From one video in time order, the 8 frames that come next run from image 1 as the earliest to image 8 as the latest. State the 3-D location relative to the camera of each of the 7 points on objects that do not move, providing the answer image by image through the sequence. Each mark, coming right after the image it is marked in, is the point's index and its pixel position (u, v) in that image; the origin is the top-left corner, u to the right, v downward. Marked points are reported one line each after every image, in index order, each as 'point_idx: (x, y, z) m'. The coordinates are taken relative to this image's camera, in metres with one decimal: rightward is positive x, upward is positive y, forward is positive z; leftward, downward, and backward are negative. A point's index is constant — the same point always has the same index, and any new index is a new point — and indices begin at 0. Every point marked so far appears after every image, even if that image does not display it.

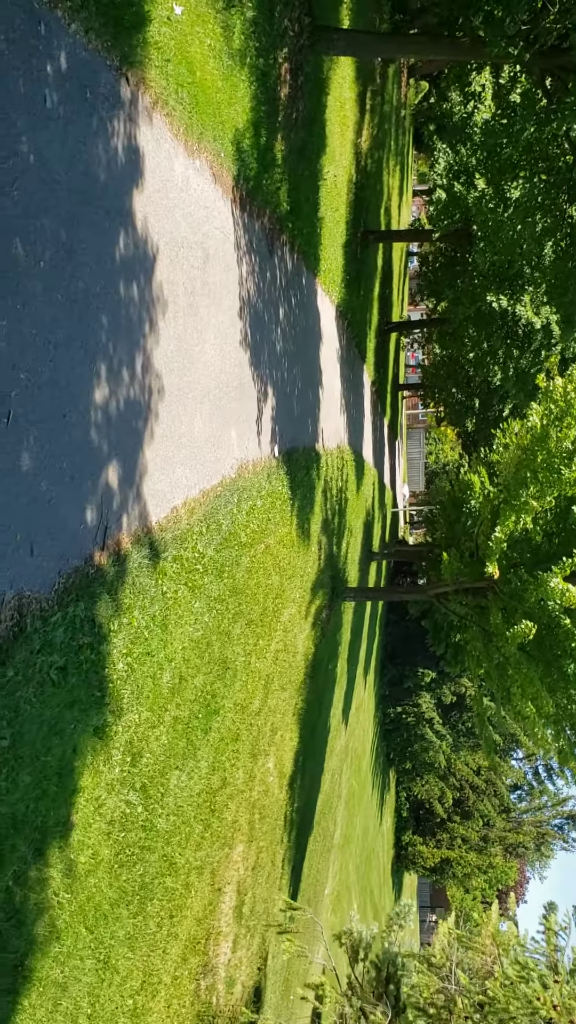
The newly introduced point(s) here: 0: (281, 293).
0: (-0.1, +2.4, +12.2) m
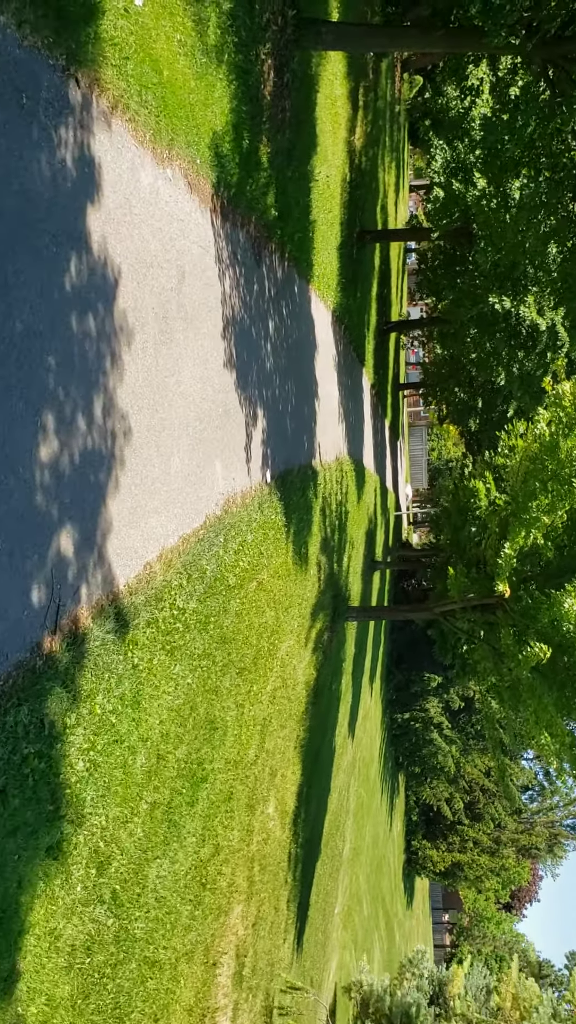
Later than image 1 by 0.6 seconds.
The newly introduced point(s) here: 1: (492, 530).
0: (-0.2, +2.2, +11.4) m
1: (+2.8, -0.2, +15.6) m
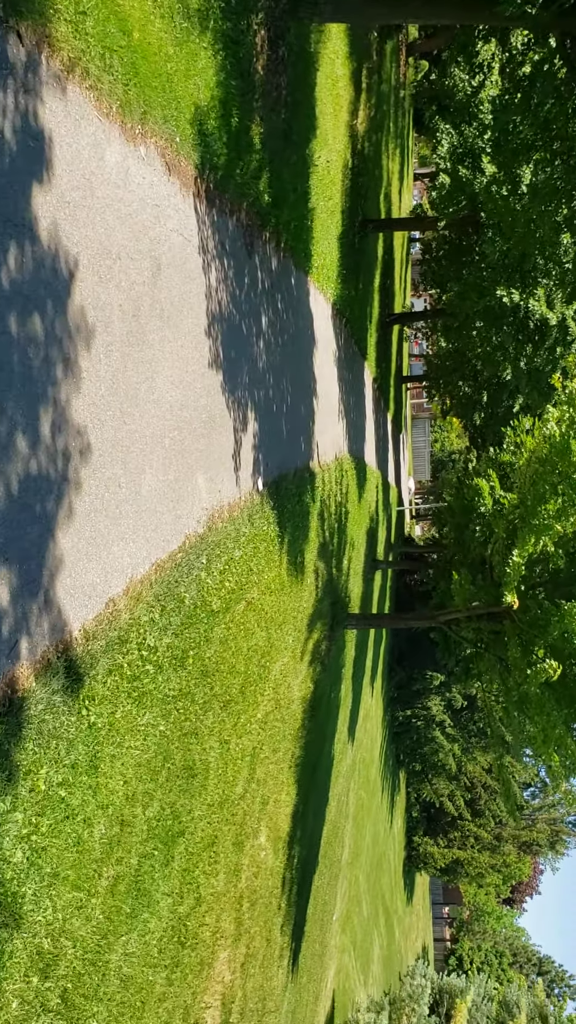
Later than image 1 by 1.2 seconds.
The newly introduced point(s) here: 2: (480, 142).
0: (-0.2, +2.1, +10.6) m
1: (+2.8, -0.3, +14.8) m
2: (+2.7, +5.2, +15.4) m
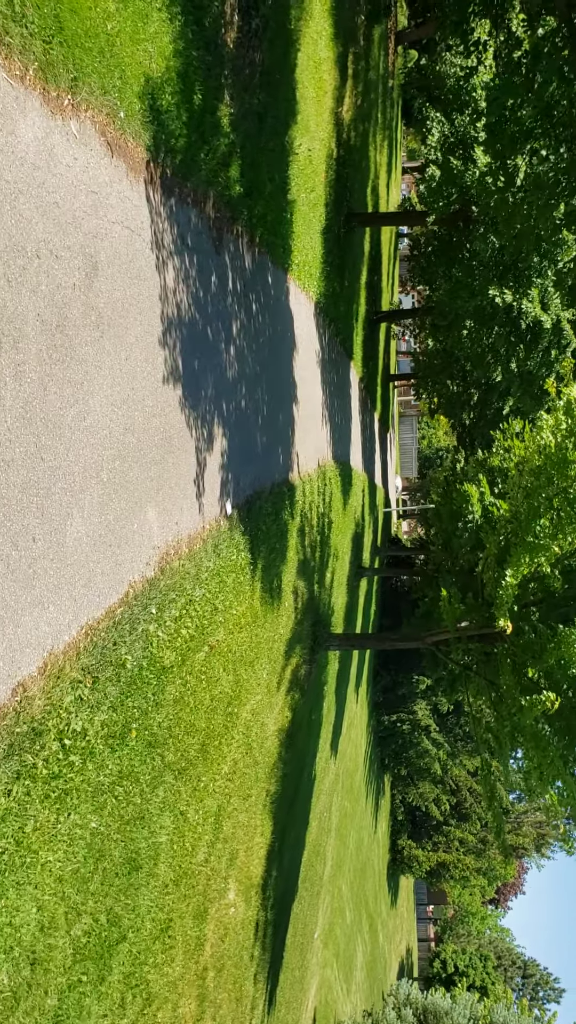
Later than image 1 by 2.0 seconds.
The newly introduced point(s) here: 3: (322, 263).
0: (-0.5, +1.8, +9.5) m
1: (+2.5, -0.5, +13.8) m
2: (+2.4, +5.0, +14.4) m
3: (+0.5, +3.8, +16.6) m
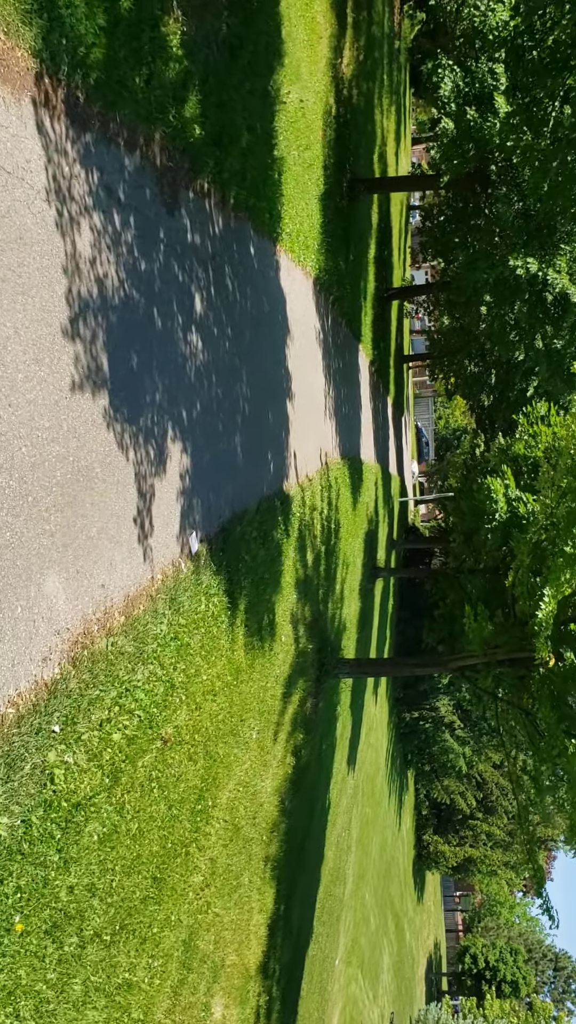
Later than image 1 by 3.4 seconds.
0: (-0.6, +1.6, +7.5) m
1: (+2.5, -0.5, +11.8) m
2: (+2.3, +4.9, +12.3) m
3: (+0.4, +3.7, +14.6) m
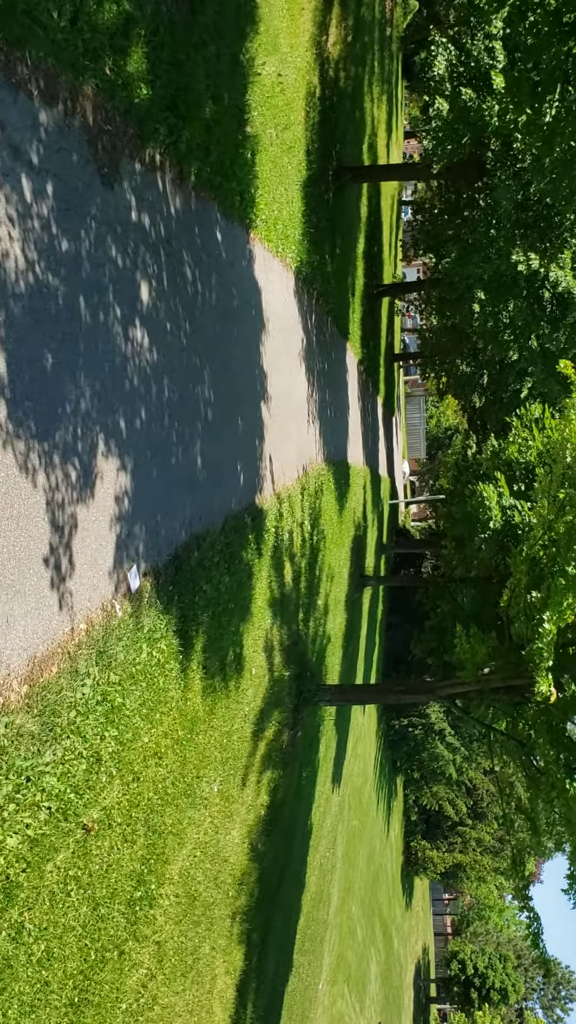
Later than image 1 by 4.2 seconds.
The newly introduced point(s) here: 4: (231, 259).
0: (-0.8, +1.5, +6.4) m
1: (+2.2, -0.7, +10.7) m
2: (+2.0, +4.7, +11.2) m
3: (+0.2, +3.5, +13.5) m
4: (-0.5, +2.1, +9.0) m
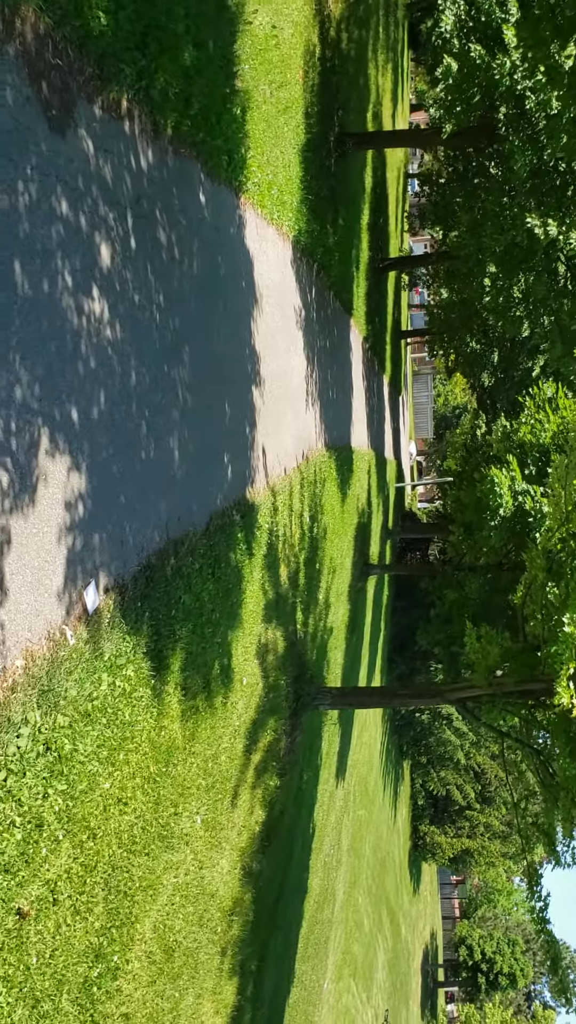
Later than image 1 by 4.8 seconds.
0: (-0.9, +1.5, +5.5) m
1: (+2.2, -0.6, +9.9) m
2: (+2.0, +4.8, +10.2) m
3: (+0.2, +3.6, +12.5) m
4: (-0.5, +2.1, +8.1) m
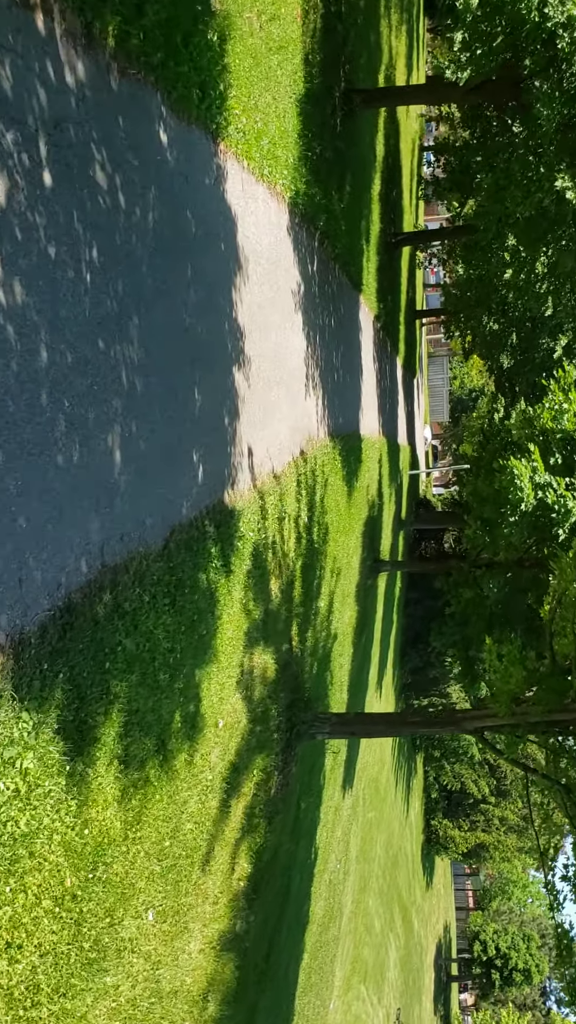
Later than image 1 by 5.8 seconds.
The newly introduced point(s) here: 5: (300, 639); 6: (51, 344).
0: (-1.0, +1.4, +4.1) m
1: (+2.1, -0.7, +8.4) m
2: (+1.9, +4.8, +8.7) m
3: (+0.1, +3.7, +11.0) m
4: (-0.6, +2.0, +6.6) m
5: (+0.1, -1.2, +10.6) m
6: (-0.9, +0.7, +4.4) m
